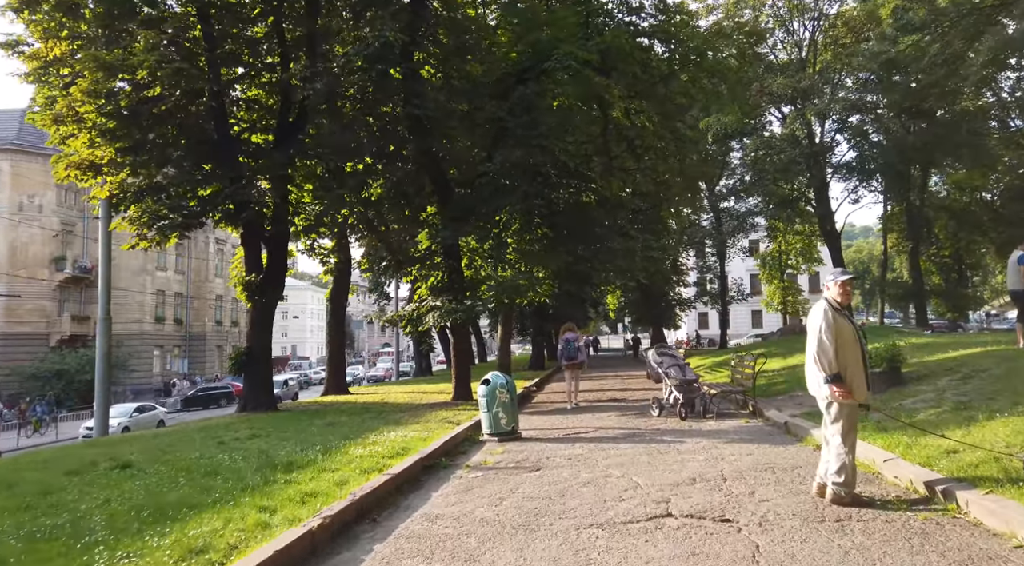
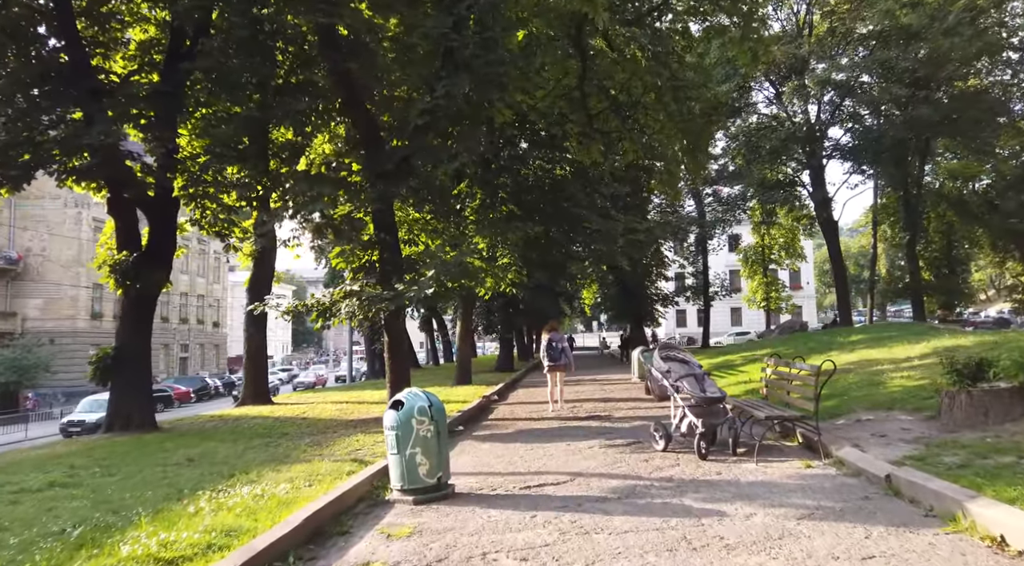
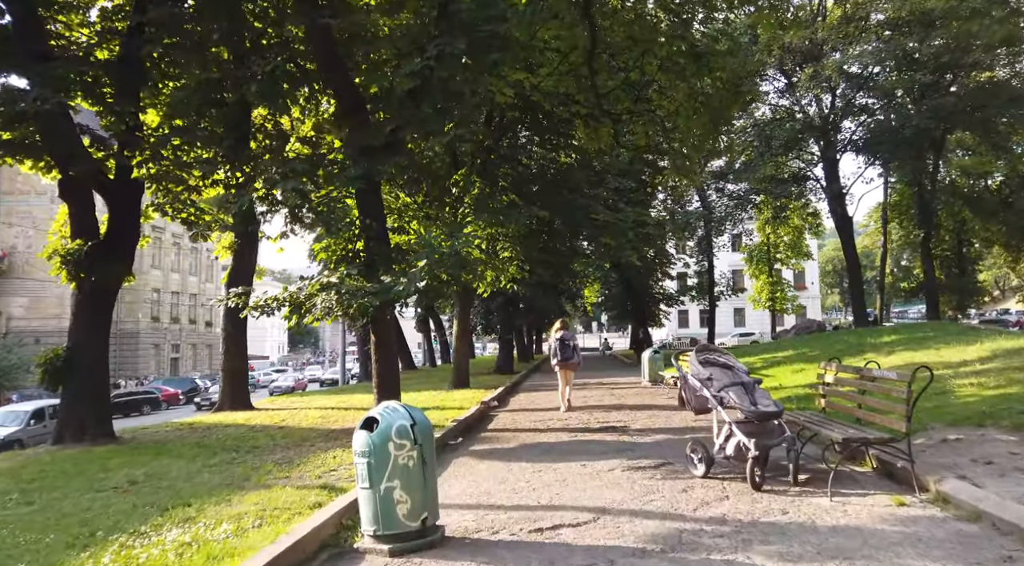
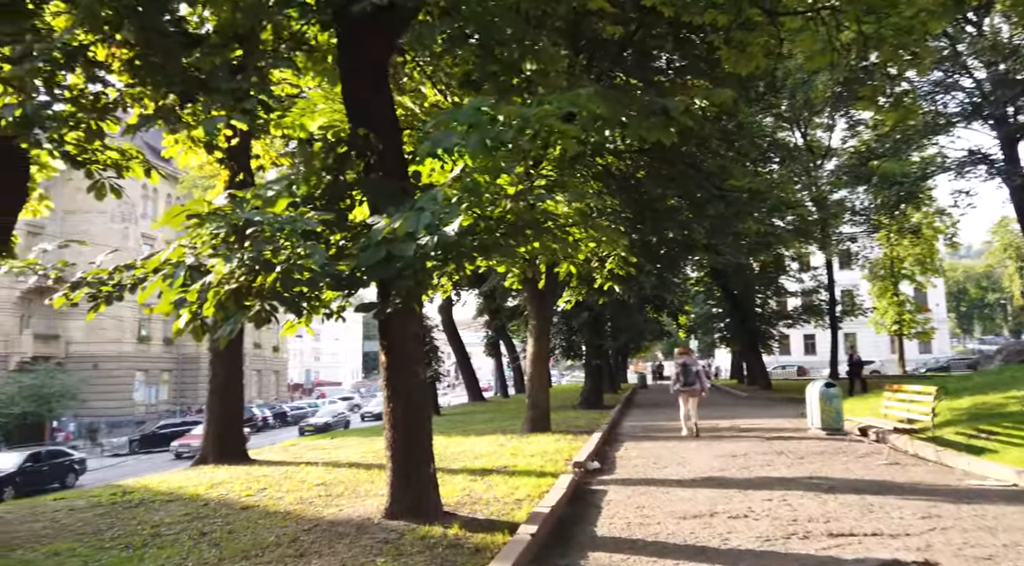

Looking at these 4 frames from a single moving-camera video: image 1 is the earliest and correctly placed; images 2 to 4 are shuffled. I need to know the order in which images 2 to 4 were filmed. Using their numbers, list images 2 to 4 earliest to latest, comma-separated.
2, 3, 4
